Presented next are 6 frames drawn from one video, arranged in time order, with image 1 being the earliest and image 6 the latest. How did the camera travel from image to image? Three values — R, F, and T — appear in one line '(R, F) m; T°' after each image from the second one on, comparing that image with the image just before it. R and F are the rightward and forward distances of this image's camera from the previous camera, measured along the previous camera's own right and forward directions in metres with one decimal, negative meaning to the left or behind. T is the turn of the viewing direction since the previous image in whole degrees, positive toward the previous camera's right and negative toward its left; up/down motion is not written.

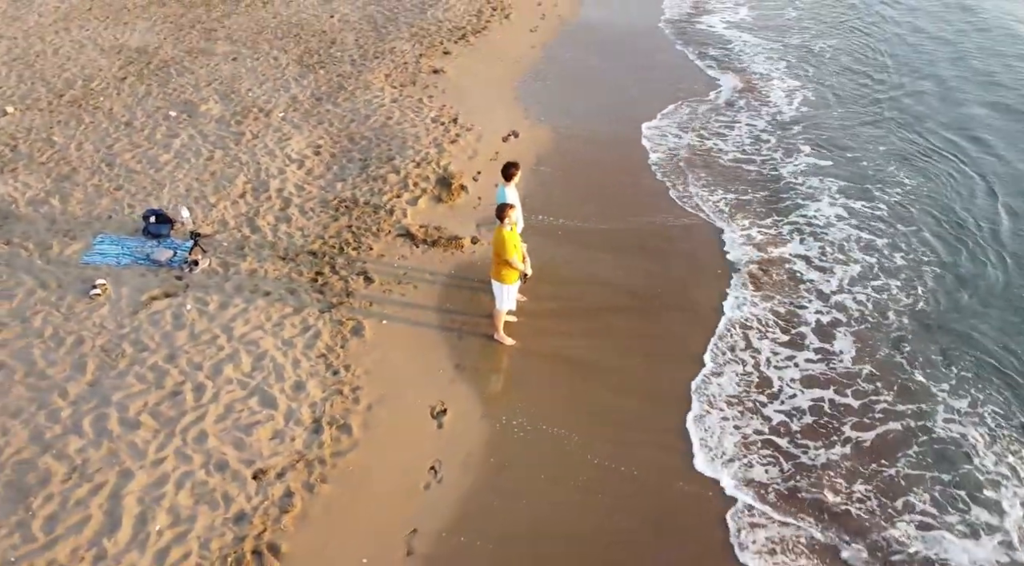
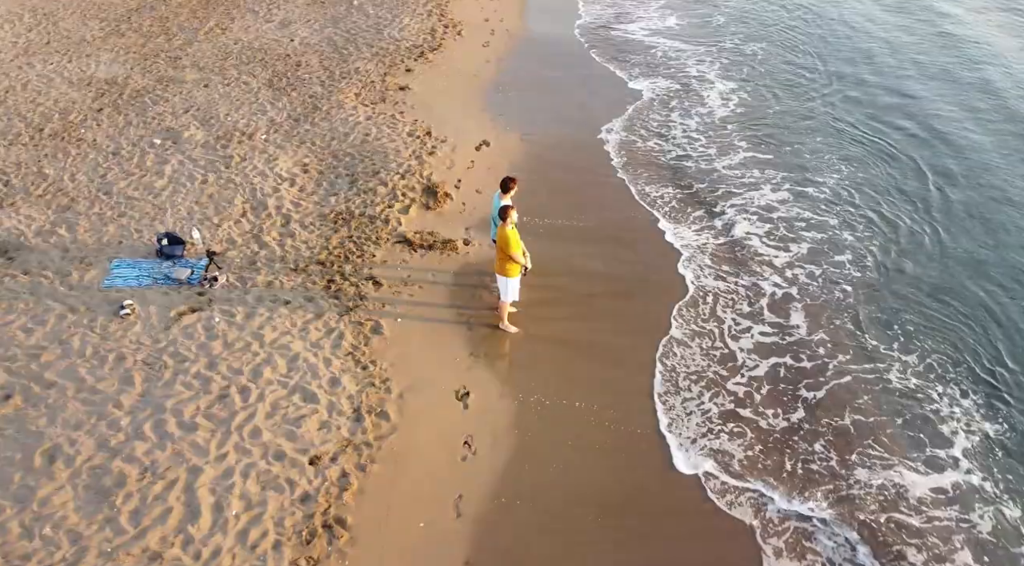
(-0.9, -1.0) m; +5°
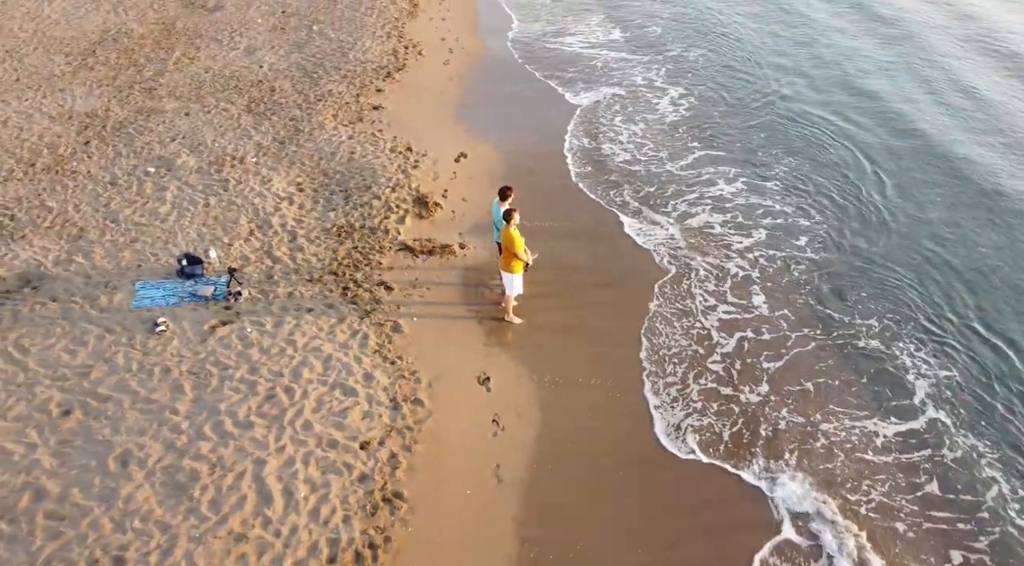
(-1.0, -1.0) m; +5°
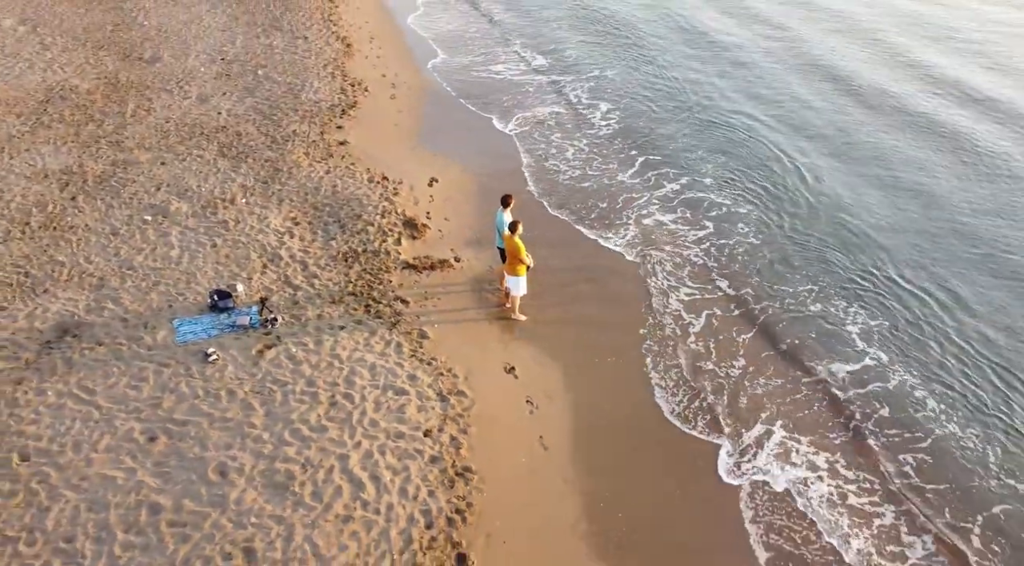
(-1.7, -1.5) m; +8°
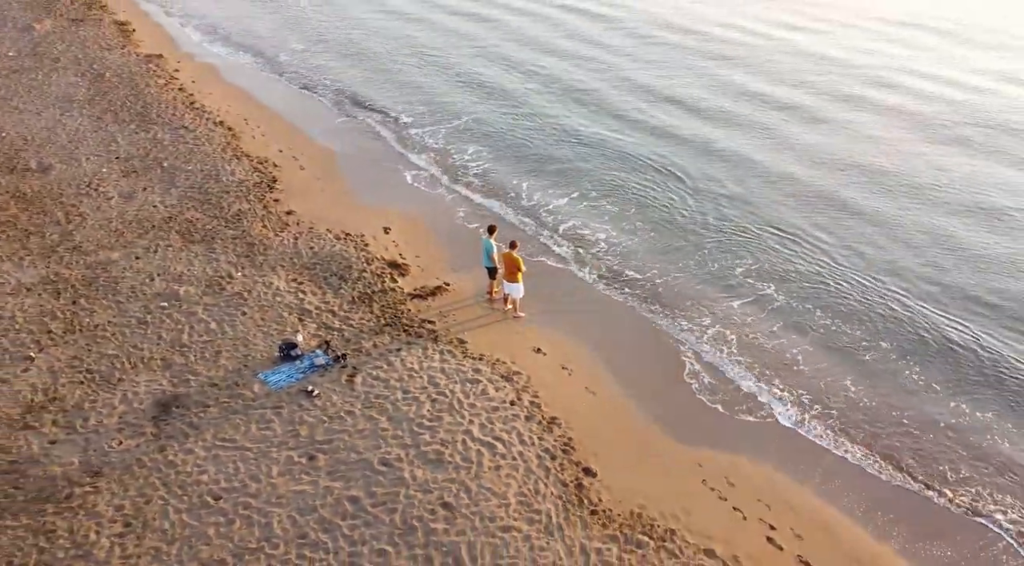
(-4.6, -2.9) m; +17°
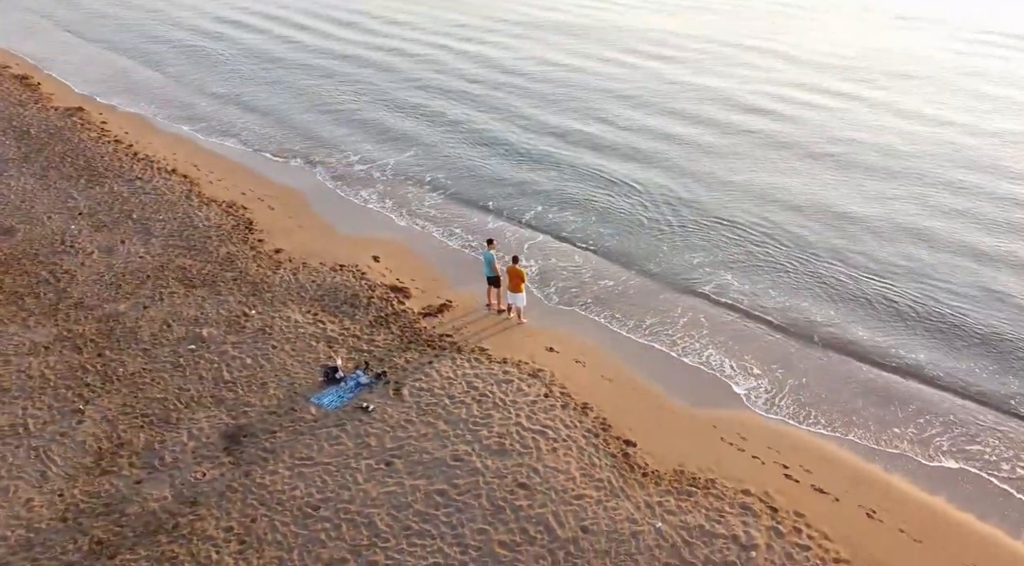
(-2.8, -1.7) m; +9°
